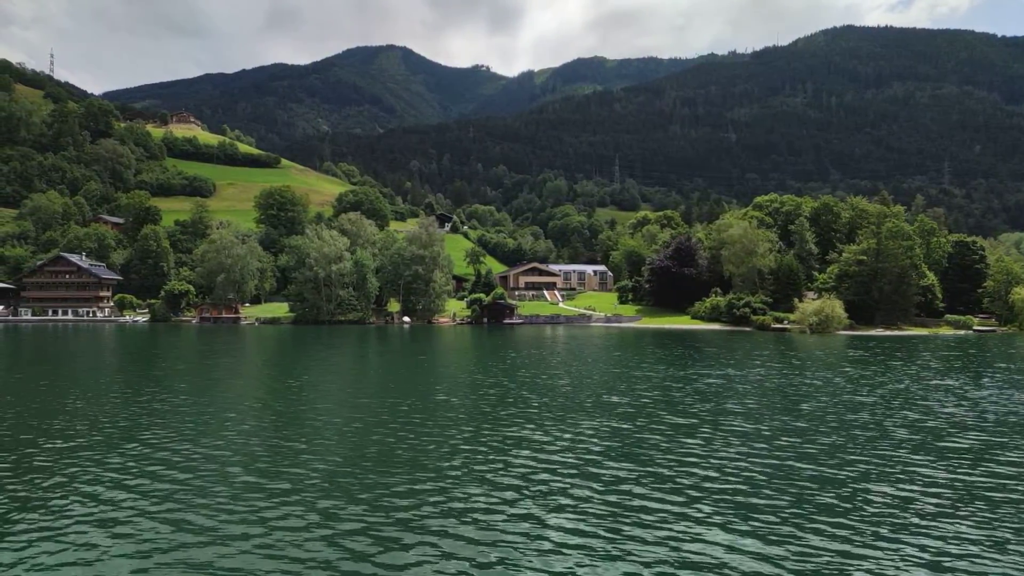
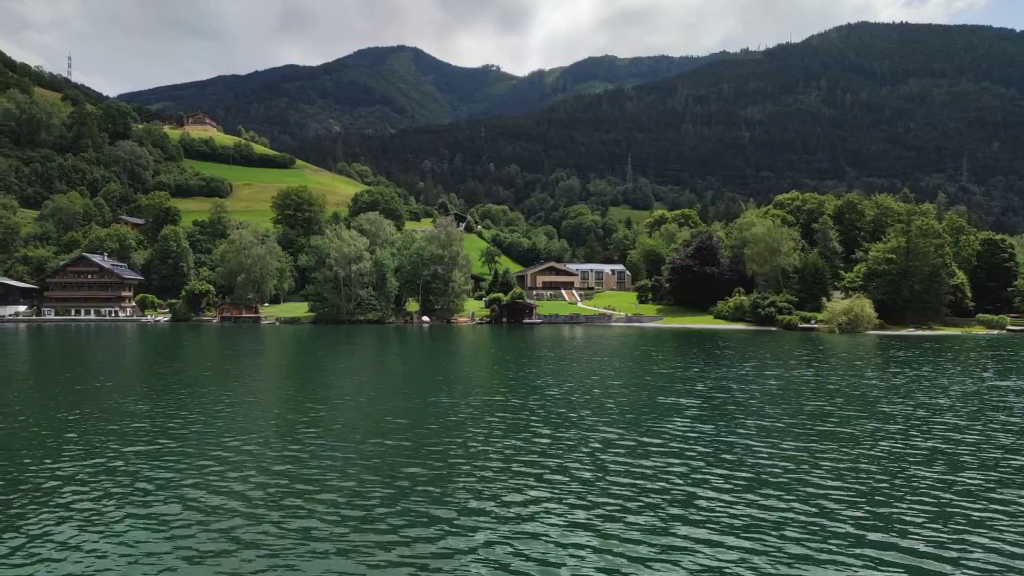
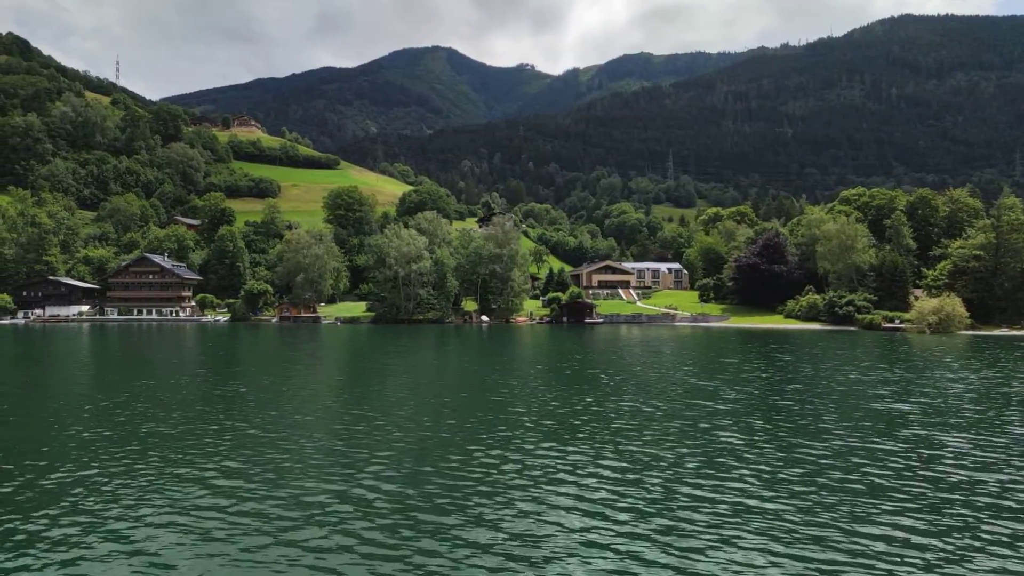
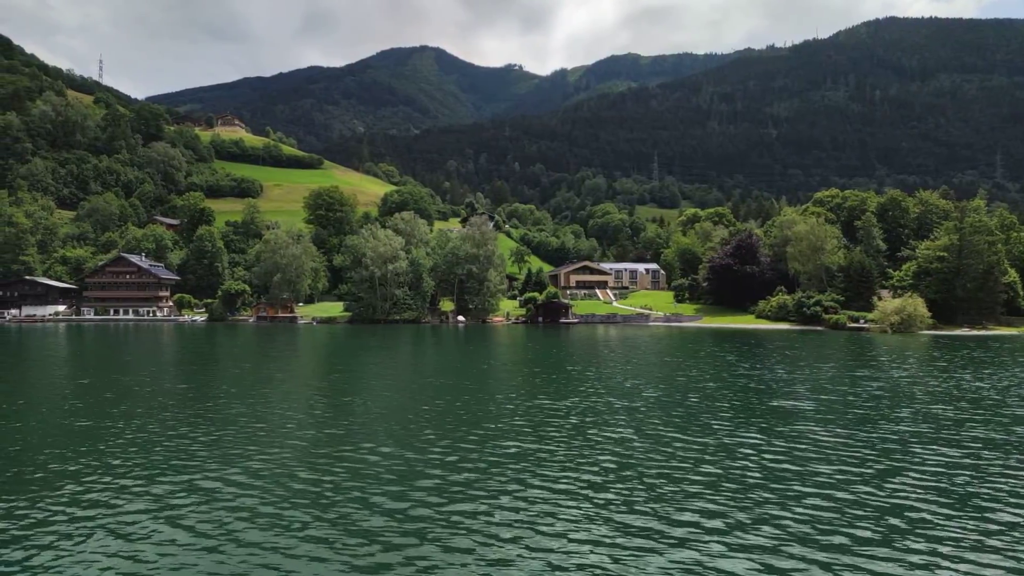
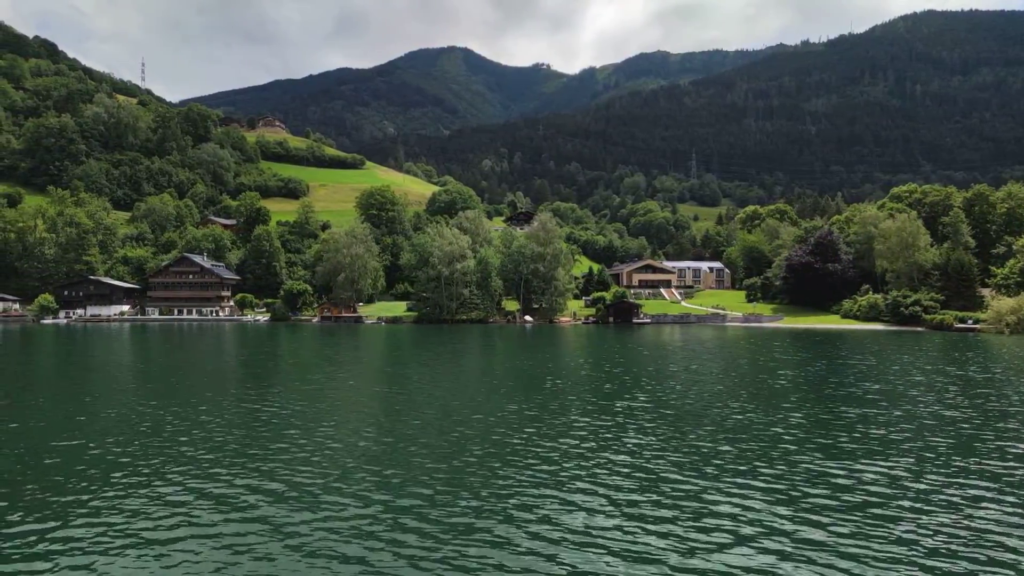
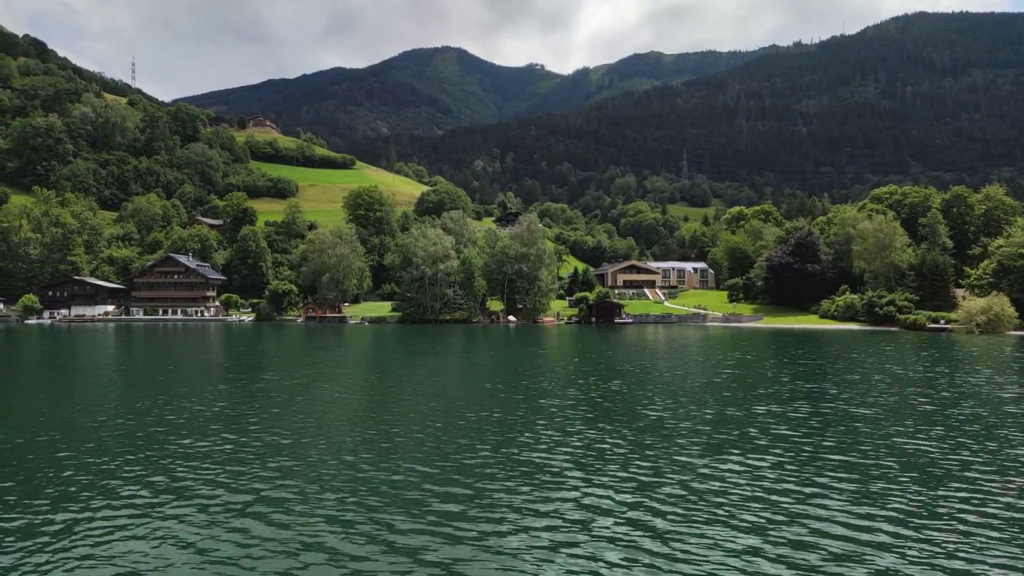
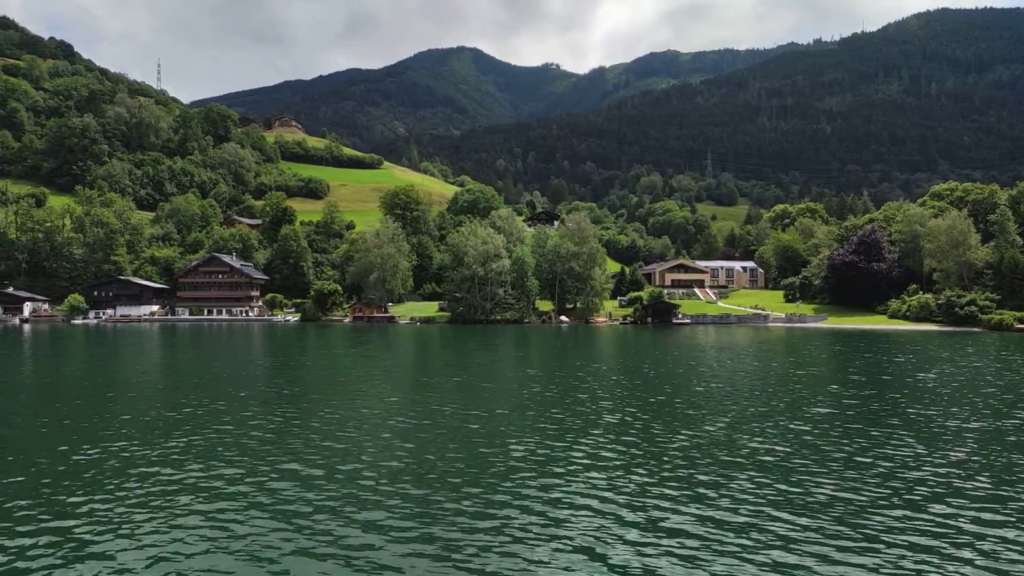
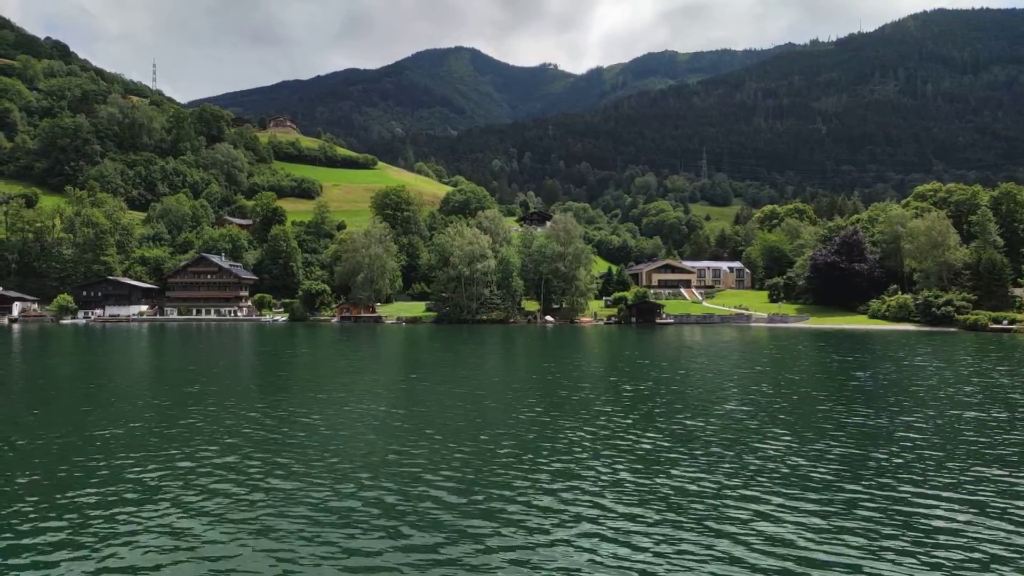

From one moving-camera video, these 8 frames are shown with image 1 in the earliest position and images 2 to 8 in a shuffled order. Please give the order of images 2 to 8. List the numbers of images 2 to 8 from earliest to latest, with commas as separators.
2, 4, 3, 6, 5, 8, 7
